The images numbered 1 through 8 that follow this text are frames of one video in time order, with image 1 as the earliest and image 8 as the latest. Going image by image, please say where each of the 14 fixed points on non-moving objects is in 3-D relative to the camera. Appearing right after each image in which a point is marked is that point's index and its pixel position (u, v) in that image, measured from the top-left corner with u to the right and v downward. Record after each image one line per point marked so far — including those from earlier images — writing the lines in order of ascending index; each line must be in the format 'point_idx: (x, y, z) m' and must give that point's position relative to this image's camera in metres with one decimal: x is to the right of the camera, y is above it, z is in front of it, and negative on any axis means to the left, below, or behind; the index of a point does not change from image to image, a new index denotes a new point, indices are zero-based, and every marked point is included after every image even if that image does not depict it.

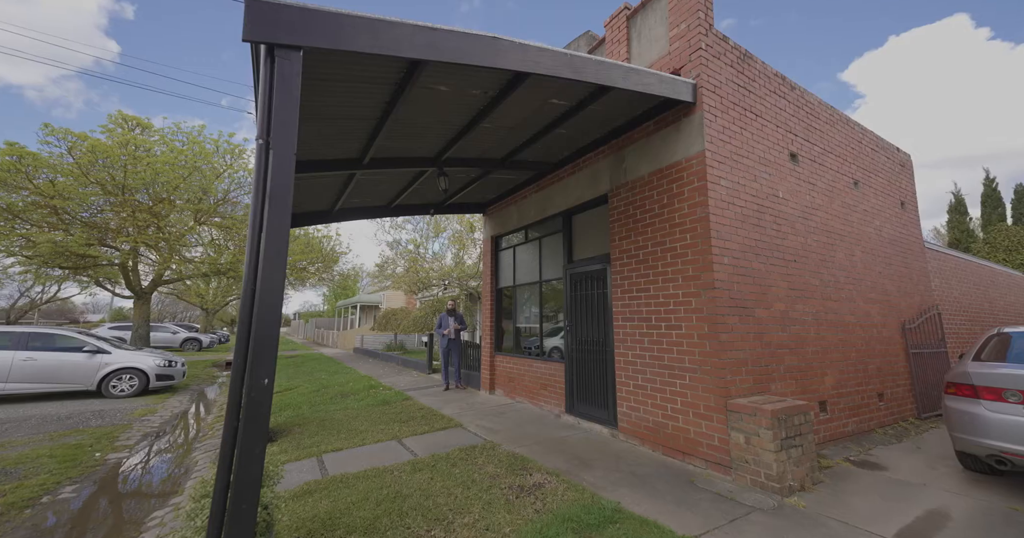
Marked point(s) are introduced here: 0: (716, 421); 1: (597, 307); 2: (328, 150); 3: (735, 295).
0: (+1.9, -1.4, +3.8) m
1: (+1.2, -0.5, +5.8) m
2: (-2.0, +1.3, +4.3) m
3: (+2.2, -0.3, +4.0) m
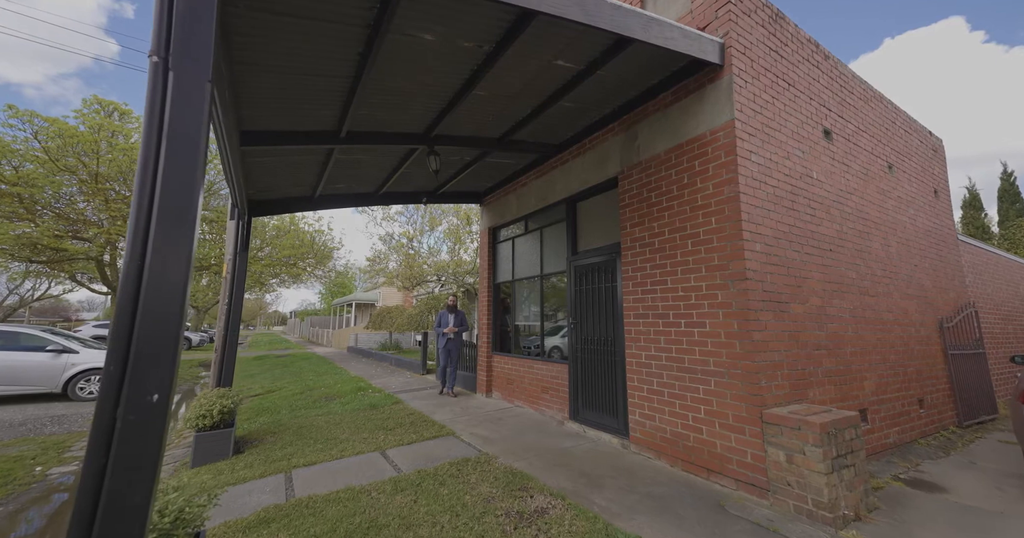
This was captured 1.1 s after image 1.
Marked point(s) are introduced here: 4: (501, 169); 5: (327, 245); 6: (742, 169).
0: (+1.9, -1.3, +3.2) m
1: (+1.2, -0.4, +5.2) m
2: (-2.0, +1.4, +3.8) m
3: (+2.2, -0.2, +3.5) m
4: (-0.2, +1.7, +6.7) m
5: (-8.2, +1.1, +18.0) m
6: (+2.0, +0.9, +3.5) m
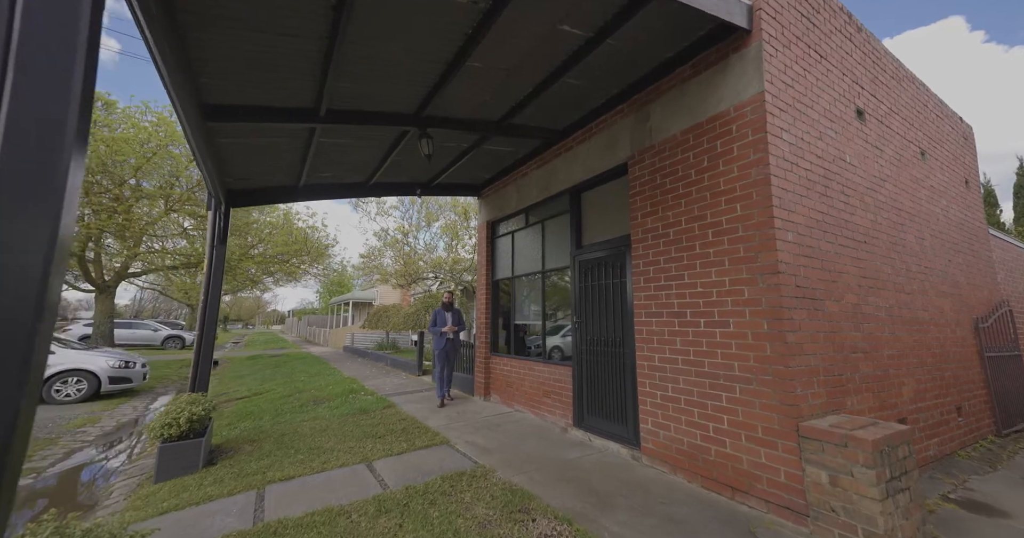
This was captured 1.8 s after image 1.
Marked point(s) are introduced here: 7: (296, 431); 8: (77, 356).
0: (+1.9, -1.2, +2.8) m
1: (+1.2, -0.4, +4.8) m
2: (-2.0, +1.5, +3.3) m
3: (+2.2, -0.1, +3.1) m
4: (-0.2, +1.7, +6.3) m
5: (-8.2, +1.2, +17.6) m
6: (+2.0, +0.9, +3.1) m
7: (-2.8, -2.1, +5.3) m
8: (-8.7, -1.7, +8.2) m
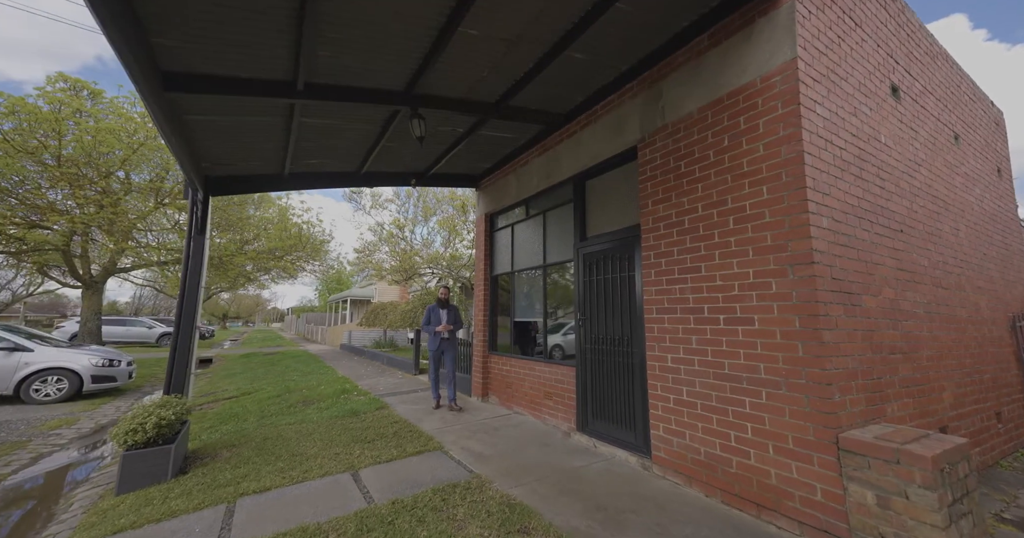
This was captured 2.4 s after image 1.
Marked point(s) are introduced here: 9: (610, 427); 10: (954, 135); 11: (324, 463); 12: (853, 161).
0: (+1.9, -1.2, +2.5) m
1: (+1.2, -0.3, +4.4) m
2: (-2.0, +1.5, +3.0) m
3: (+2.2, 0.0, +2.7) m
4: (-0.2, +1.8, +5.9) m
5: (-8.2, +1.3, +17.2) m
6: (+2.0, +1.0, +2.7) m
7: (-2.8, -2.0, +4.9) m
8: (-8.8, -1.6, +7.9) m
9: (+1.1, -1.7, +4.4) m
10: (+4.6, +1.4, +4.2) m
11: (-1.9, -1.9, +4.0) m
12: (+2.5, +0.8, +3.0) m
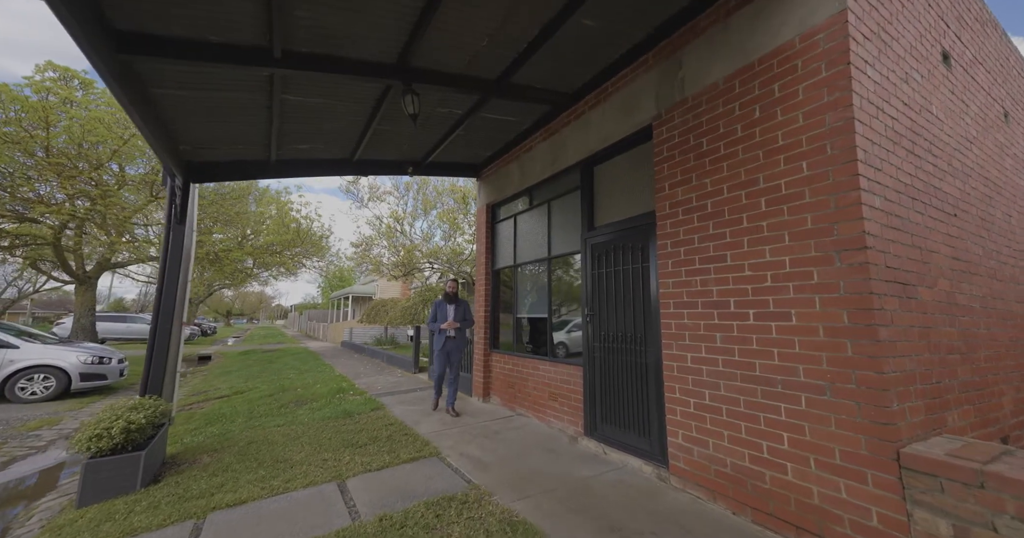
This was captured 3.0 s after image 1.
0: (+1.9, -1.1, +2.1) m
1: (+1.2, -0.2, +4.1) m
2: (-2.0, +1.6, +2.6) m
3: (+2.2, 0.0, +2.3) m
4: (-0.2, +1.9, +5.6) m
5: (-8.1, +1.5, +17.0) m
6: (+2.0, +1.1, +2.4) m
7: (-2.8, -1.9, +4.6) m
8: (-8.7, -1.5, +7.6) m
9: (+1.1, -1.6, +4.0) m
10: (+4.6, +1.5, +3.8) m
11: (-1.8, -1.8, +3.7) m
12: (+2.5, +0.9, +2.6) m
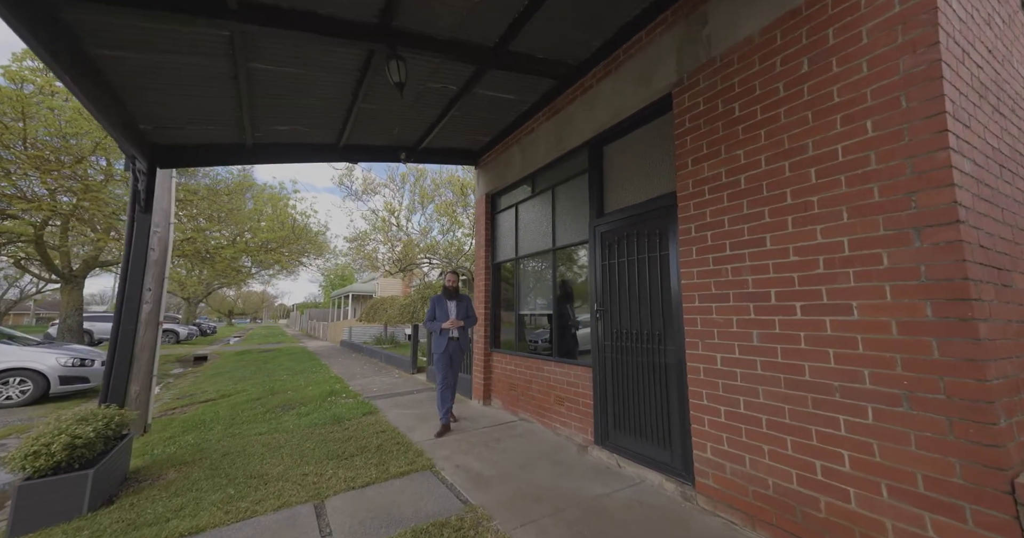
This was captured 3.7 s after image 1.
0: (+1.9, -1.0, +1.7) m
1: (+1.2, -0.1, +3.6) m
2: (-2.0, +1.7, +2.2) m
3: (+2.2, +0.1, +1.9) m
4: (-0.1, +2.0, +5.1) m
5: (-8.0, +1.6, +16.5) m
6: (+2.0, +1.1, +1.9) m
7: (-2.7, -1.8, +4.2) m
8: (-8.7, -1.5, +7.2) m
9: (+1.1, -1.5, +3.6) m
10: (+4.6, +1.6, +3.3) m
11: (-1.8, -1.8, +3.3) m
12: (+2.5, +1.0, +2.1) m
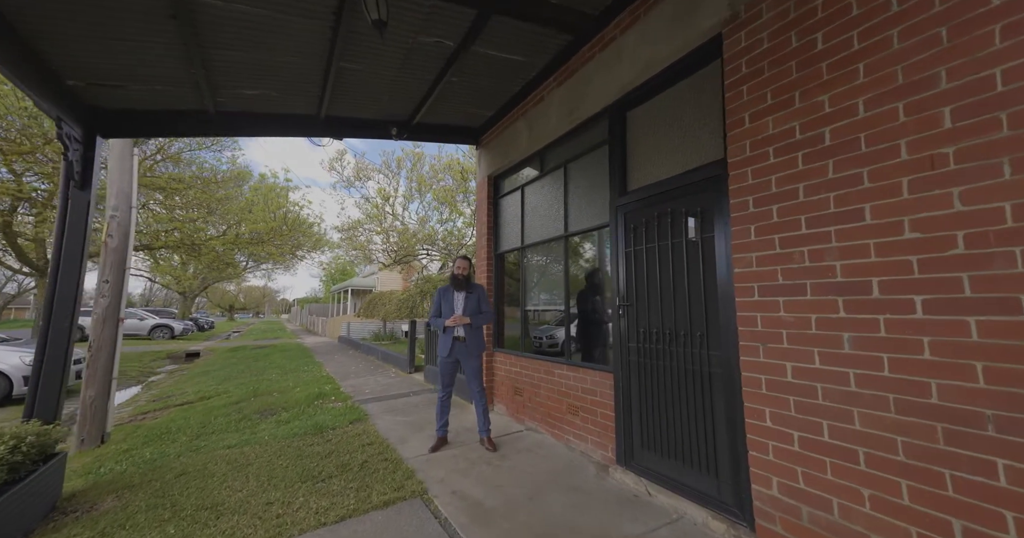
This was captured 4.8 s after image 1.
0: (+1.9, -0.9, +1.0) m
1: (+1.2, 0.0, +3.0) m
2: (-1.9, +1.8, +1.5) m
3: (+2.2, +0.2, +1.2) m
4: (-0.1, +2.1, +4.4) m
5: (-7.9, +1.8, +15.9) m
6: (+2.0, +1.2, +1.2) m
7: (-2.7, -1.7, +3.6) m
8: (-8.6, -1.3, +6.6) m
9: (+1.2, -1.4, +2.9) m
10: (+4.7, +1.7, +2.6) m
11: (-1.8, -1.7, +2.6) m
12: (+2.6, +1.1, +1.5) m
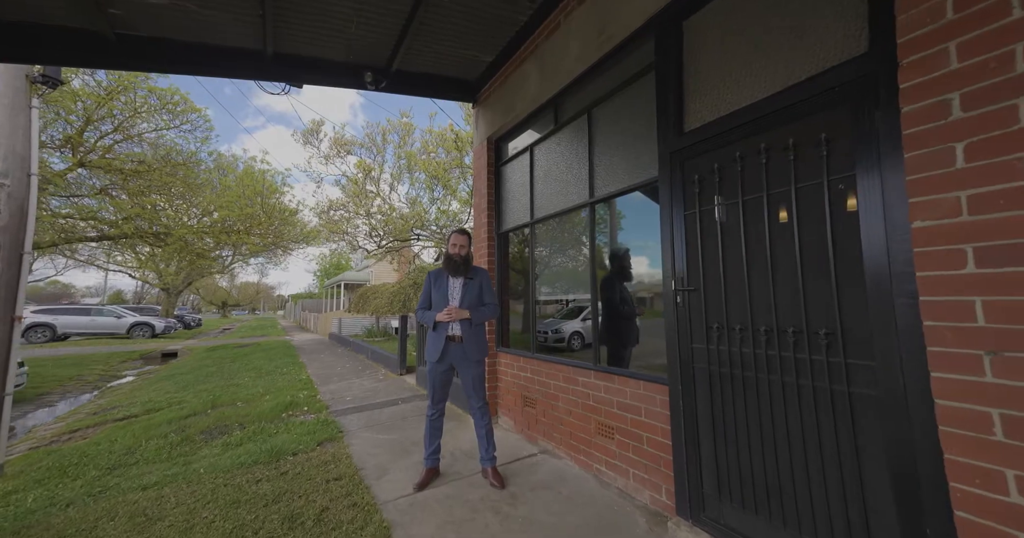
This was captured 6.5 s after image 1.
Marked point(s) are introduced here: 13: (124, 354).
0: (+2.0, -0.8, 0.0) m
1: (+1.3, +0.2, +1.9) m
2: (-1.9, +1.9, +0.4) m
3: (+2.3, +0.4, +0.2) m
4: (0.0, +2.3, +3.3) m
5: (-7.9, +2.1, +14.8) m
6: (+2.1, +1.4, +0.1) m
7: (-2.6, -1.6, +2.5) m
8: (-8.5, -1.2, +5.5) m
9: (+1.3, -1.2, +1.9) m
10: (+4.7, +1.9, +1.6) m
11: (-1.7, -1.5, +1.6) m
12: (+2.6, +1.2, +0.4) m
13: (-12.8, -2.8, +13.4) m
